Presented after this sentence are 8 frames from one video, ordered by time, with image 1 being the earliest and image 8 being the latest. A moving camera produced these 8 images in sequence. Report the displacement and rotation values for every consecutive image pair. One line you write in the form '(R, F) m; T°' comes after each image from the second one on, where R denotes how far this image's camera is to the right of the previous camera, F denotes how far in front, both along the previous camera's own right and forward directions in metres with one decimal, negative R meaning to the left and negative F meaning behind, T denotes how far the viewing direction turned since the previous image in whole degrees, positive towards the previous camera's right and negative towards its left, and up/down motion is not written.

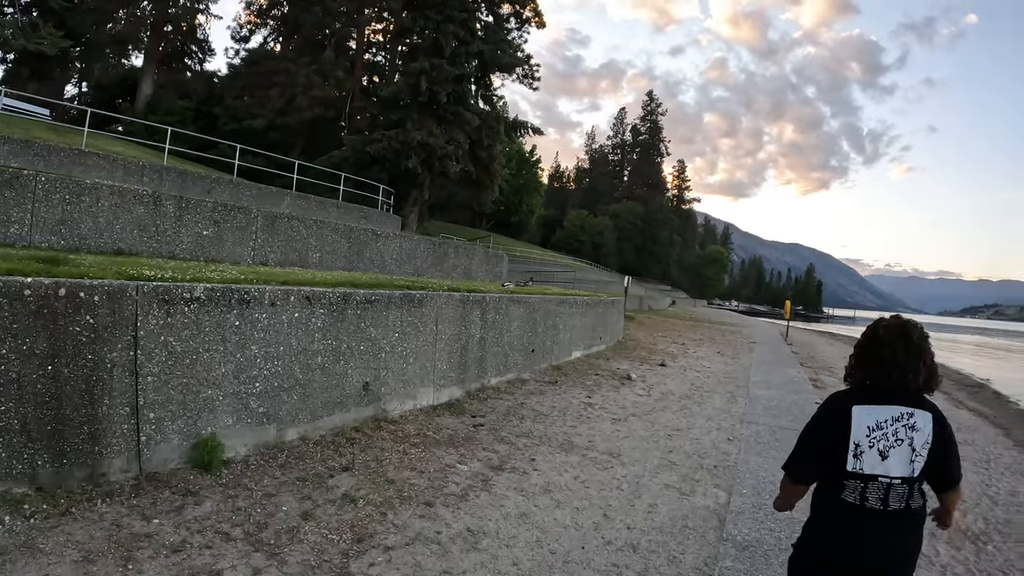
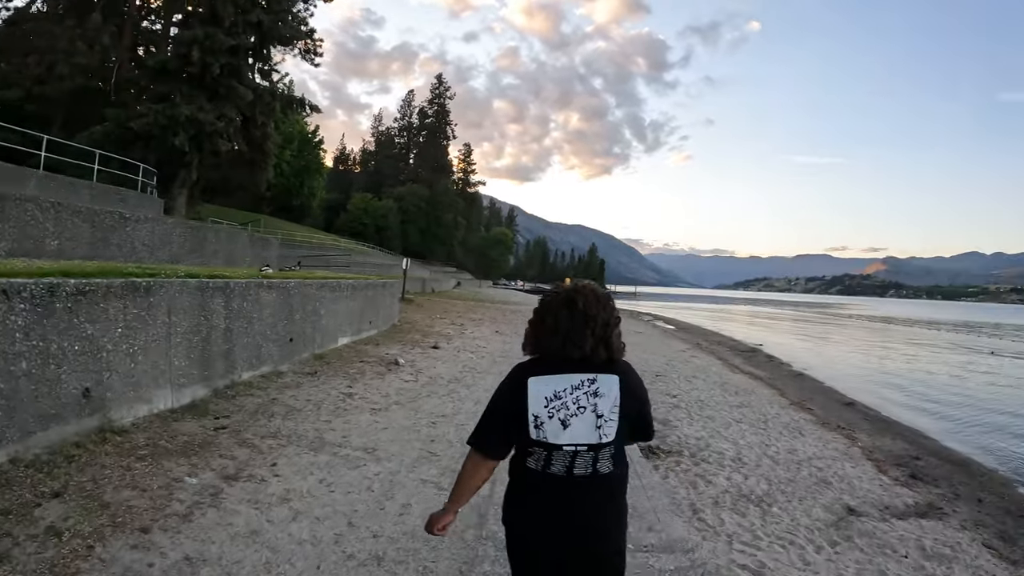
(+0.4, +0.9) m; +11°
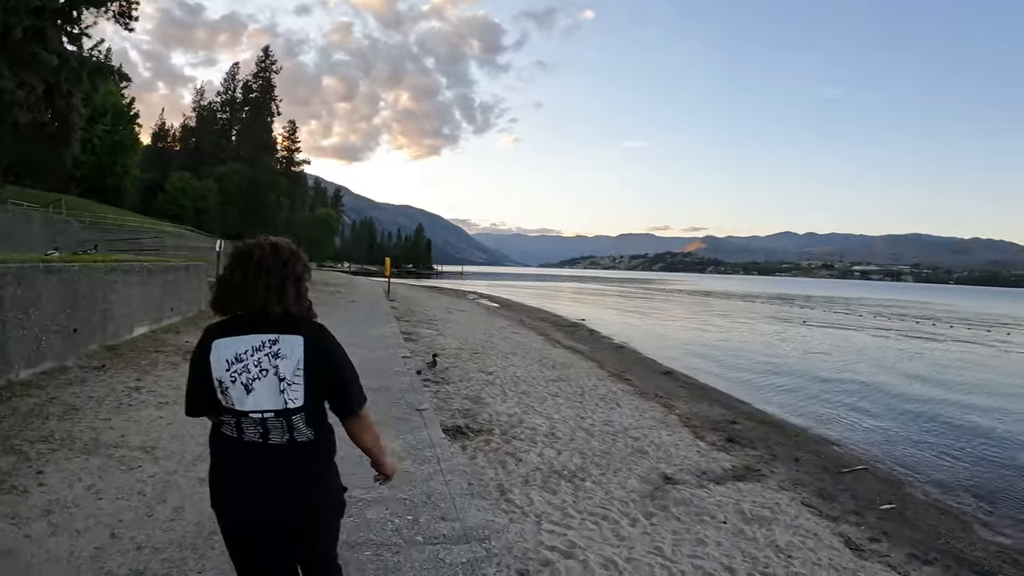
(+0.3, +0.3) m; +9°
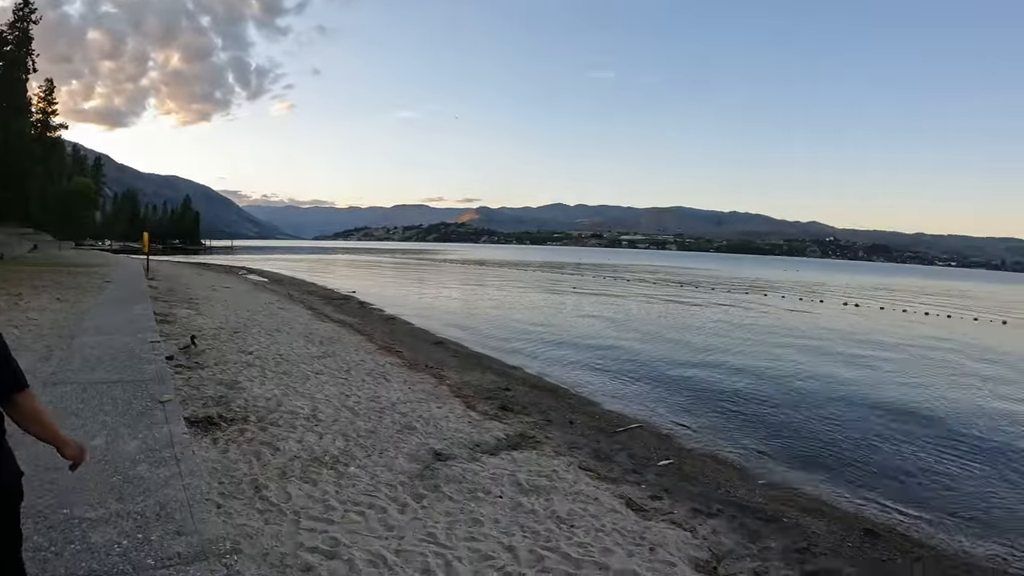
(+0.2, +0.3) m; +11°
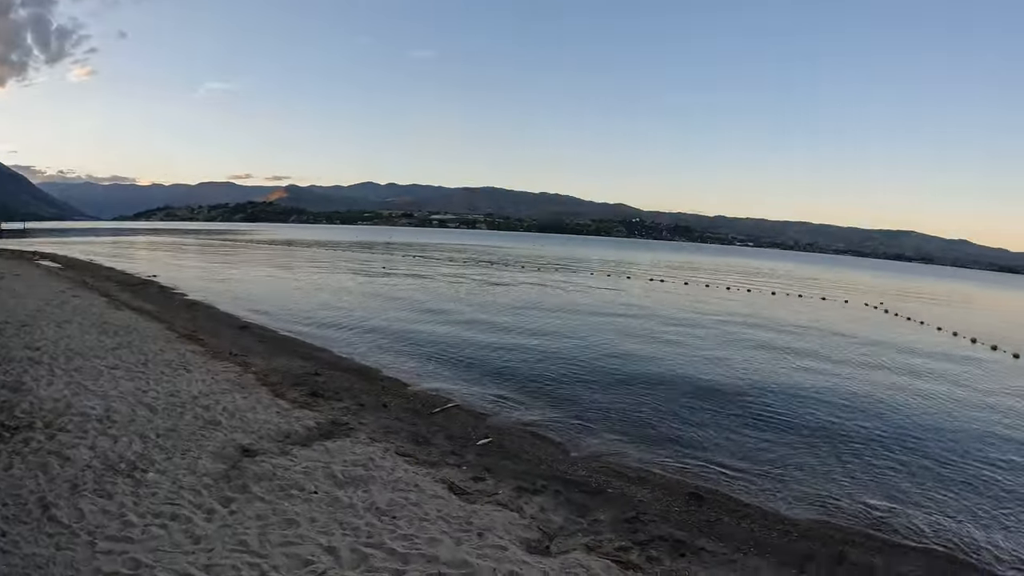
(0.0, +0.4) m; +10°
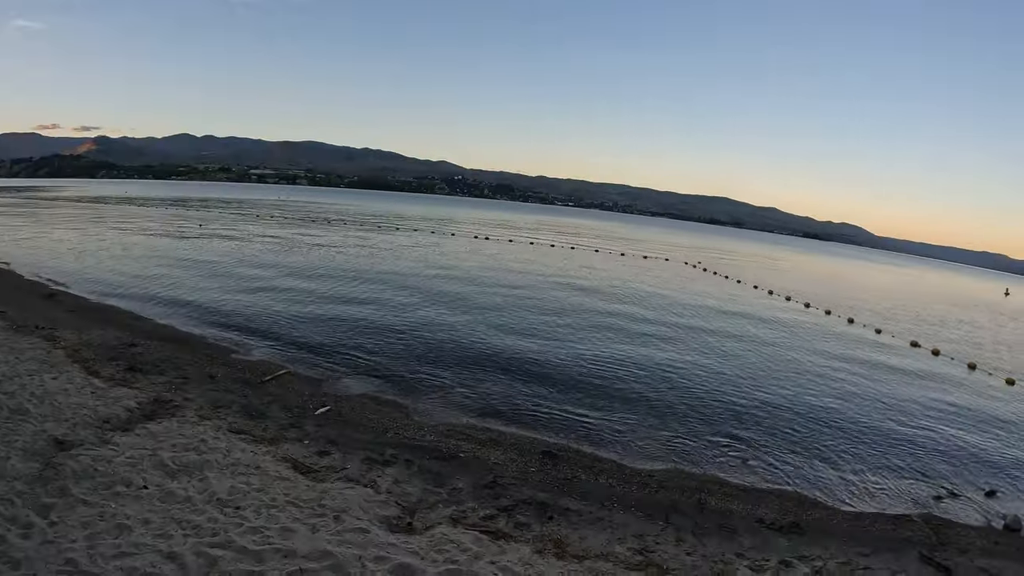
(-0.2, +0.7) m; +9°
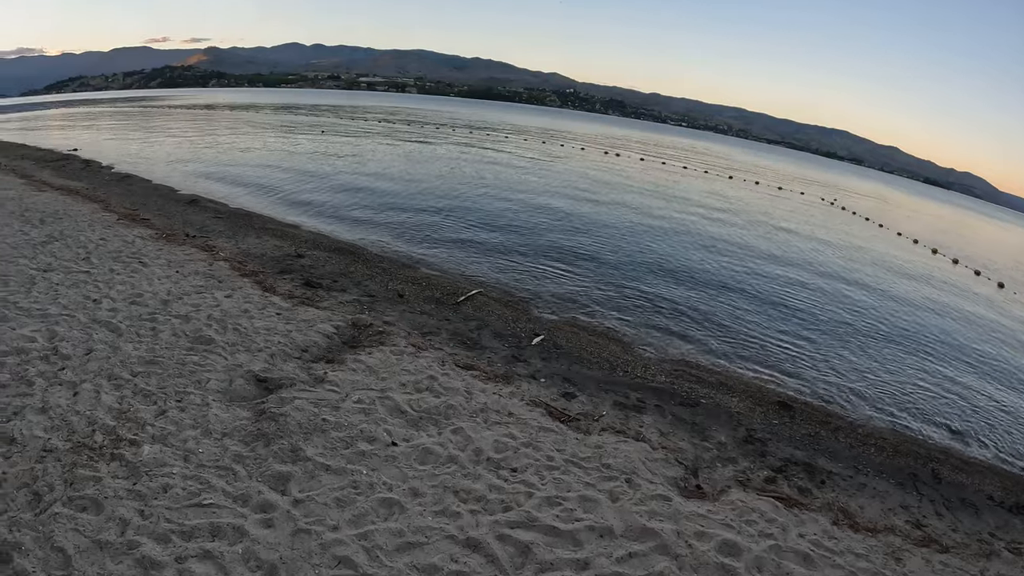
(-1.6, +2.3) m; -4°
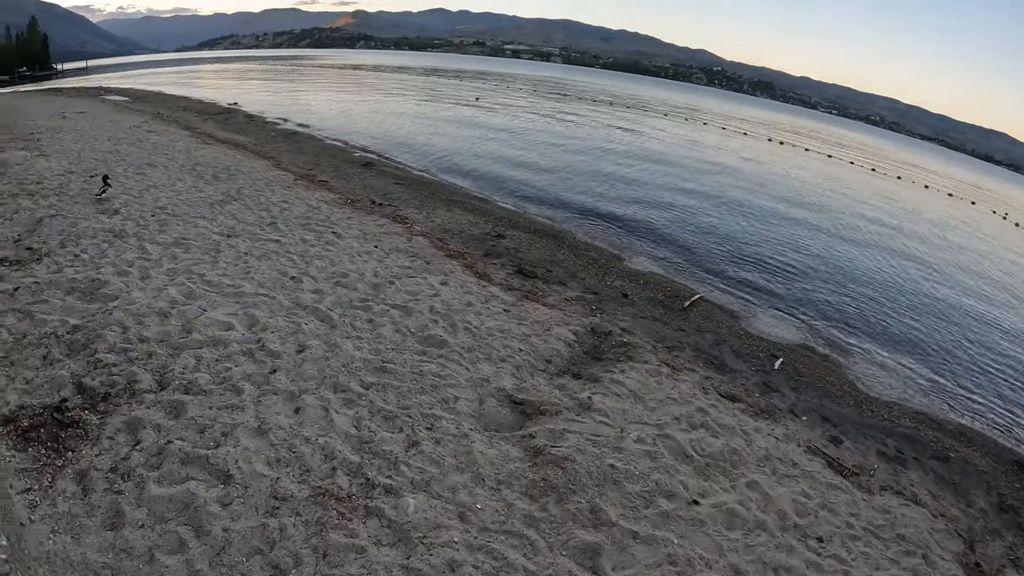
(-1.1, +1.2) m; -6°
